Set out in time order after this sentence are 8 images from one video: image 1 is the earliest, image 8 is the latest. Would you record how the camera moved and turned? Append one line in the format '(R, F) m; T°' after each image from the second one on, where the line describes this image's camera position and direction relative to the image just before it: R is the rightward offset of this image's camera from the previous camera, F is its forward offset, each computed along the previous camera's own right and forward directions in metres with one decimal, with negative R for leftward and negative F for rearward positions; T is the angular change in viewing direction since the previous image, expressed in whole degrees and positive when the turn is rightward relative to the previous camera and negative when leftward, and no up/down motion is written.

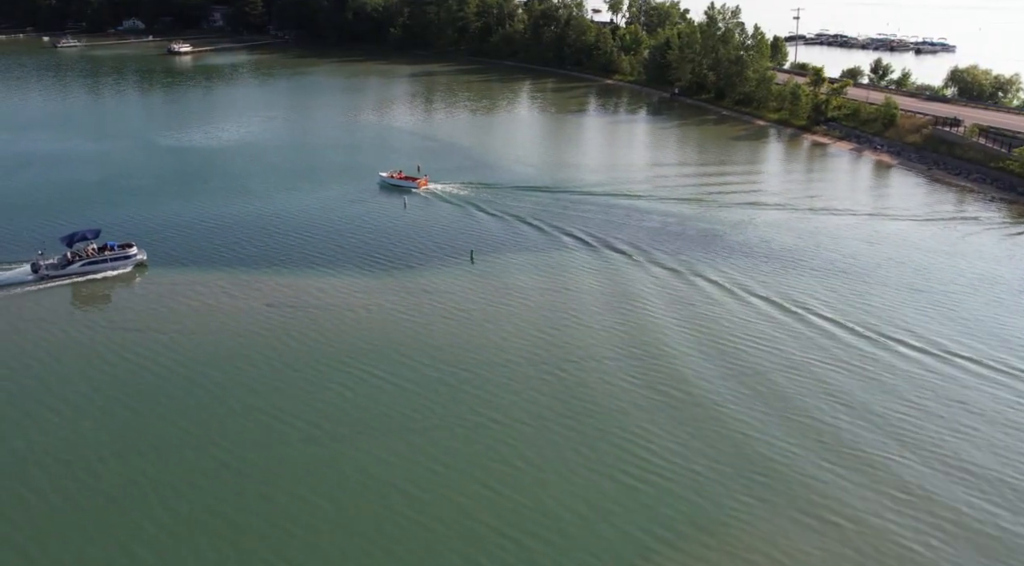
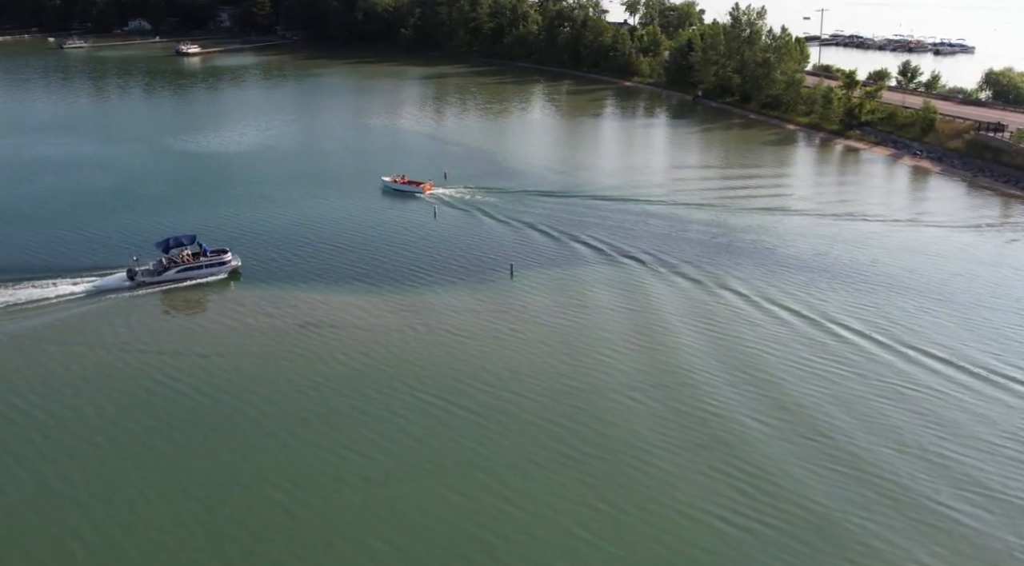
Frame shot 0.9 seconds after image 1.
(-1.8, +1.1) m; 0°
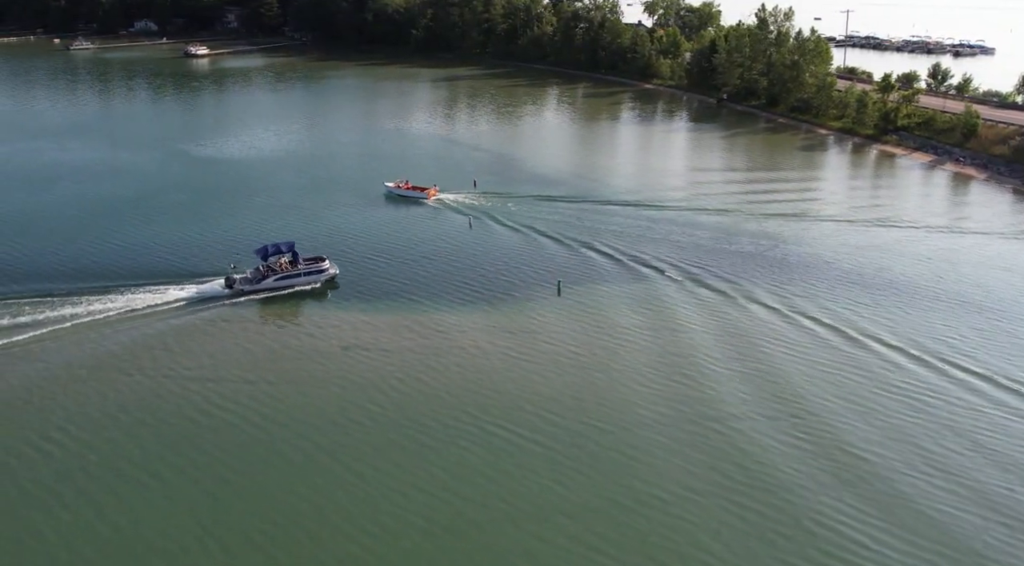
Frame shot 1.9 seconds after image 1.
(-1.7, +1.2) m; 0°
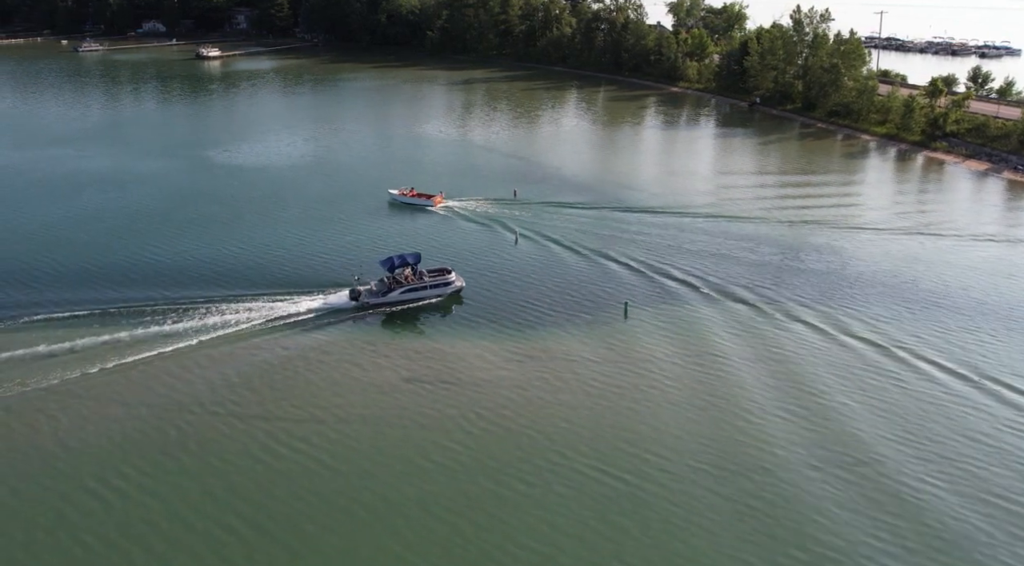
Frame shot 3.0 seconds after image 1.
(-2.1, +1.6) m; 0°
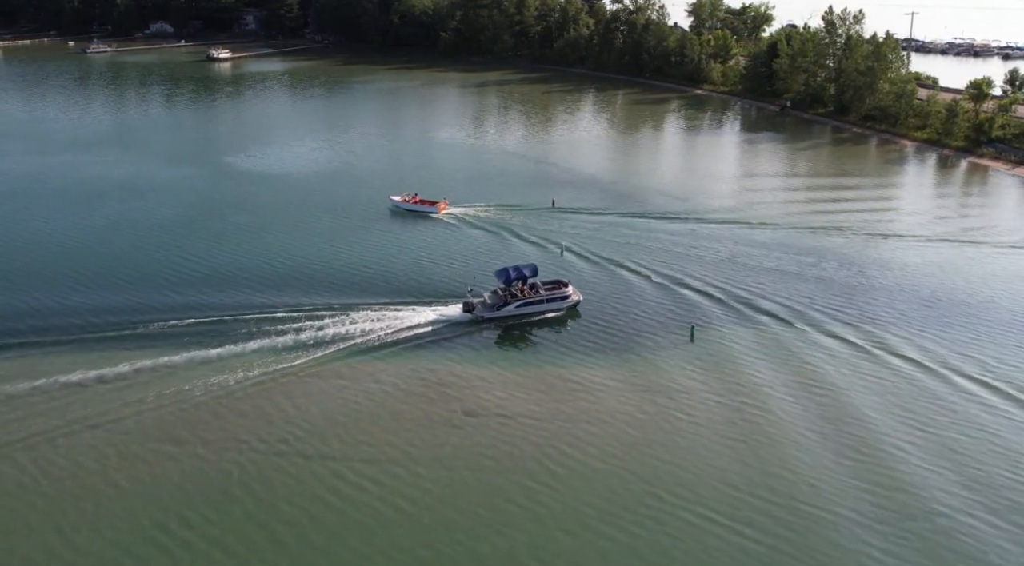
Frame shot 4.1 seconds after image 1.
(-1.8, +1.4) m; 0°
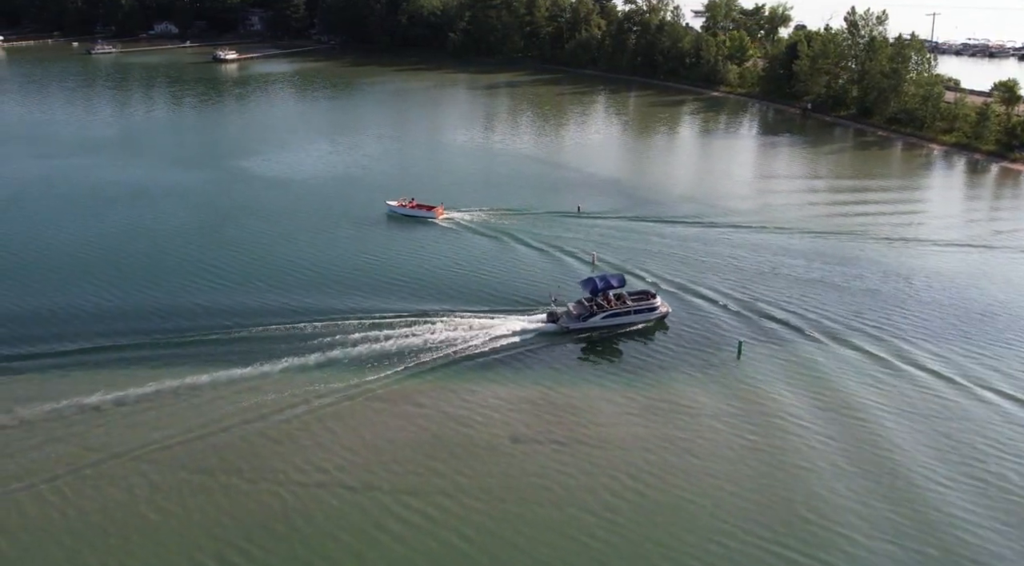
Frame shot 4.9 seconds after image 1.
(-1.2, +1.0) m; 0°
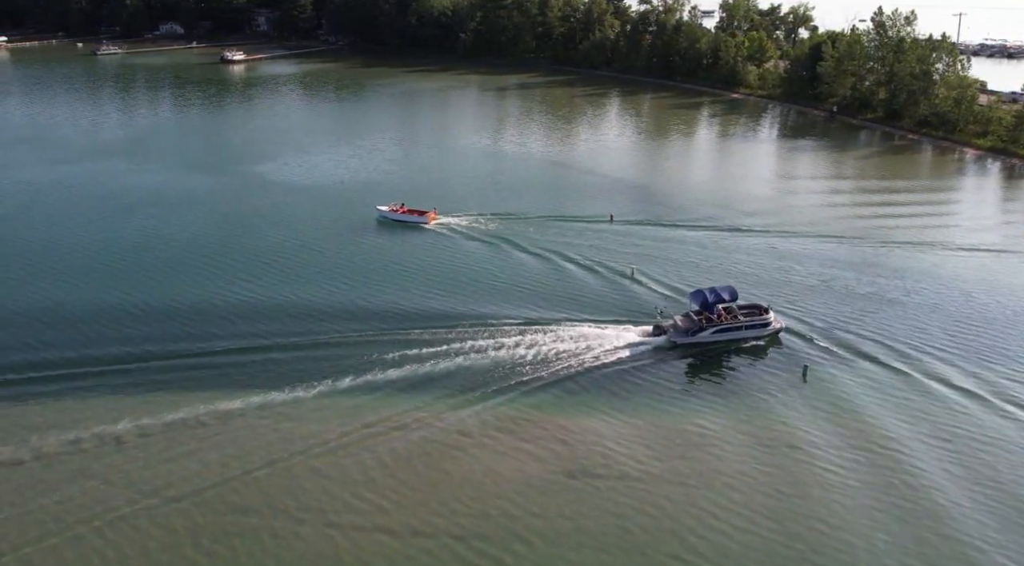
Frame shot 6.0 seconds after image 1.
(-1.3, +1.2) m; 0°
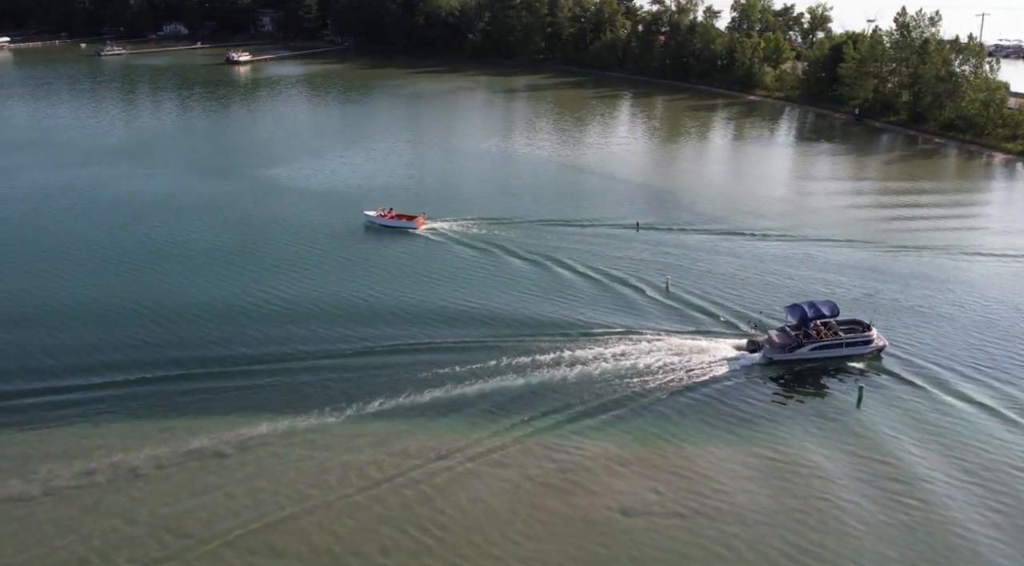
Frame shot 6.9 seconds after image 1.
(-0.9, +1.2) m; 0°
